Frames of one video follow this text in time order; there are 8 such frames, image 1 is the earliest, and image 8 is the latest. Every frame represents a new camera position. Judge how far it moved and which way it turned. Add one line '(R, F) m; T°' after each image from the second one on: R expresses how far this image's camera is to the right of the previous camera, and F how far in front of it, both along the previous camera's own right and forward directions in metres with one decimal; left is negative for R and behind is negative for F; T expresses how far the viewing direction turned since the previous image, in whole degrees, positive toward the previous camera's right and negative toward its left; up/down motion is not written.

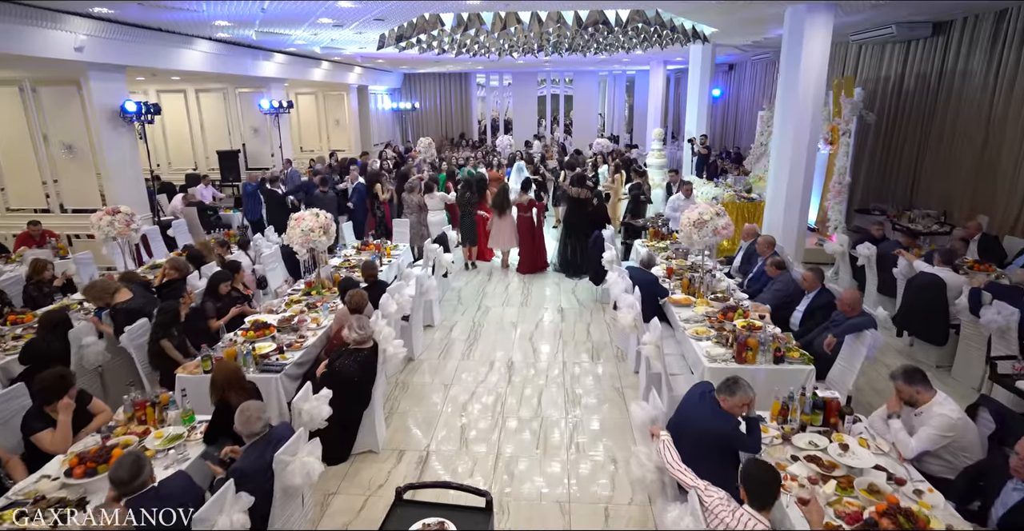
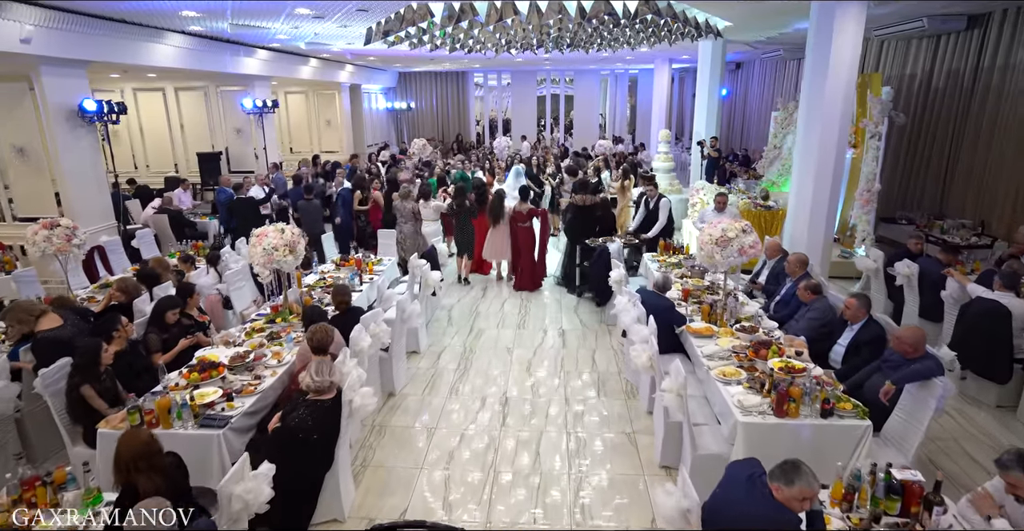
(0.0, +0.7) m; 0°
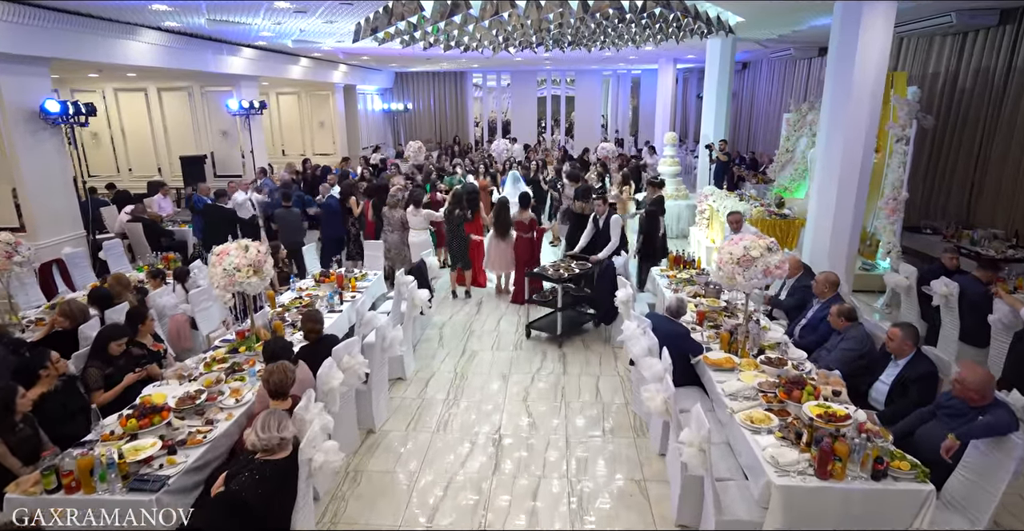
(0.0, +0.5) m; 0°
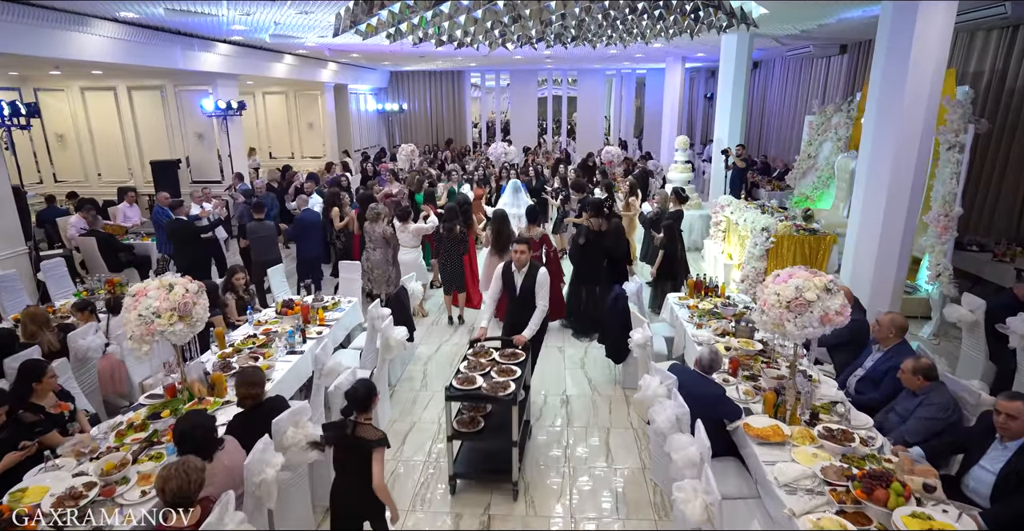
(0.0, +0.8) m; 0°
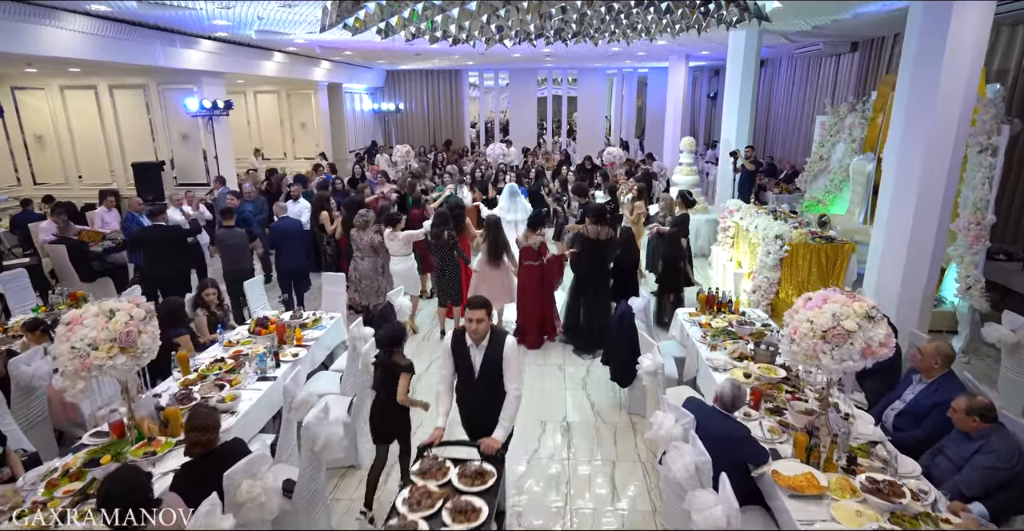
(0.0, +0.4) m; 0°
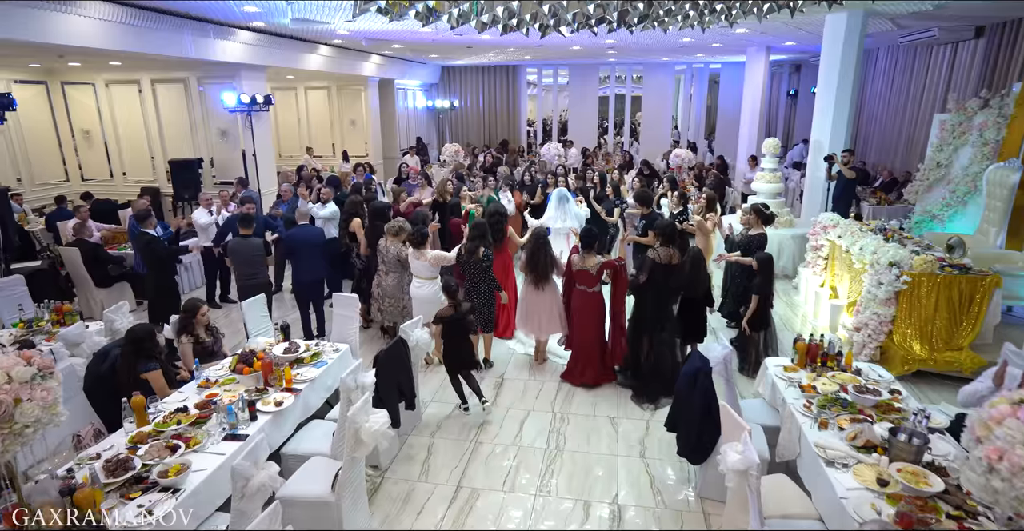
(+0.1, +1.0) m; -6°
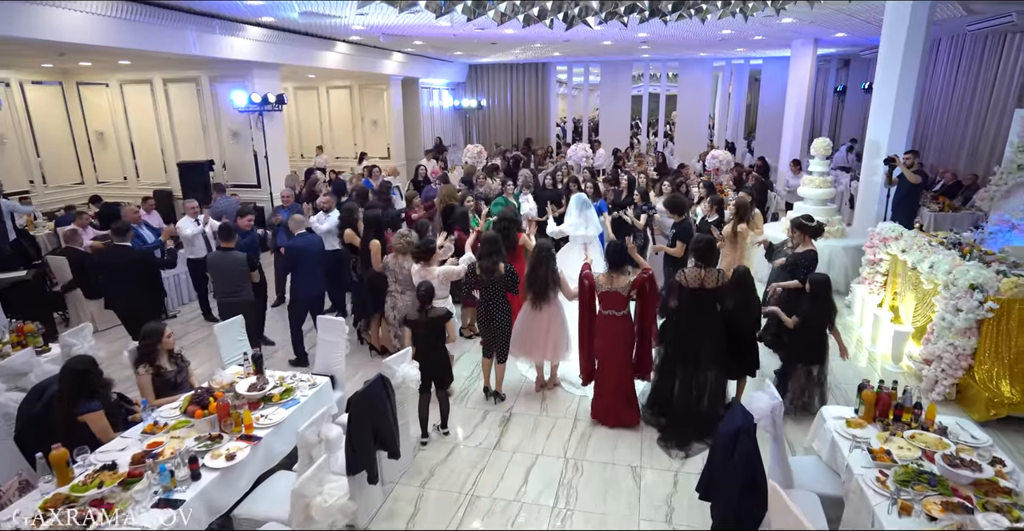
(+0.2, +0.6) m; -3°
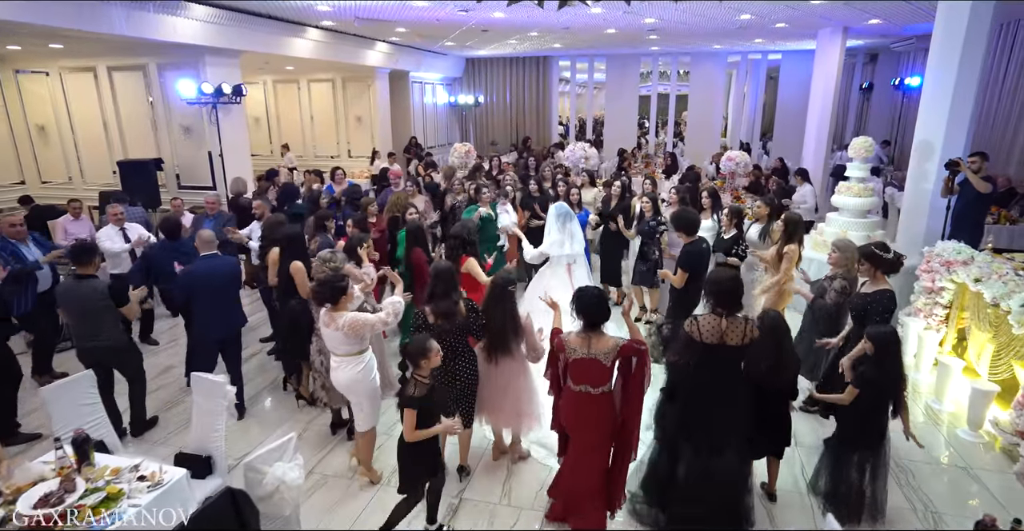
(+0.3, +1.2) m; -1°
